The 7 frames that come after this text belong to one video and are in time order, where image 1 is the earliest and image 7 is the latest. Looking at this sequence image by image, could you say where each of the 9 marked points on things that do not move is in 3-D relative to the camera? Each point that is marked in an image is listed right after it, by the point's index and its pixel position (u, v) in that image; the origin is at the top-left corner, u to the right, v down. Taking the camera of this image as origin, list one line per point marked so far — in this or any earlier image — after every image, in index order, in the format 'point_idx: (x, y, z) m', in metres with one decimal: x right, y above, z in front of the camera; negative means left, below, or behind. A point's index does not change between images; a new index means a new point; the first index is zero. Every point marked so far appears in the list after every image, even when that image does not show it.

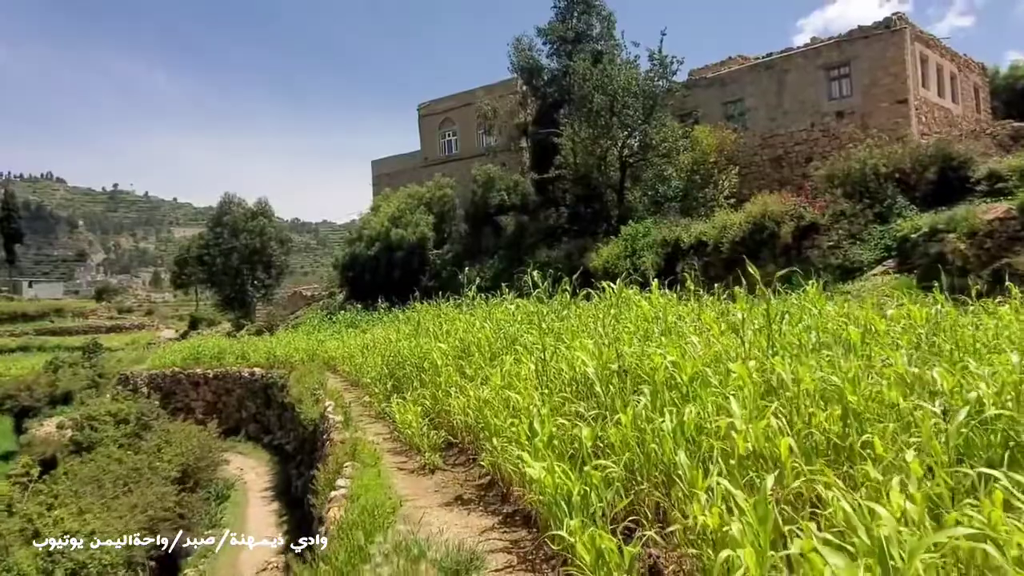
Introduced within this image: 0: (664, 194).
0: (+3.5, +2.2, +16.8) m
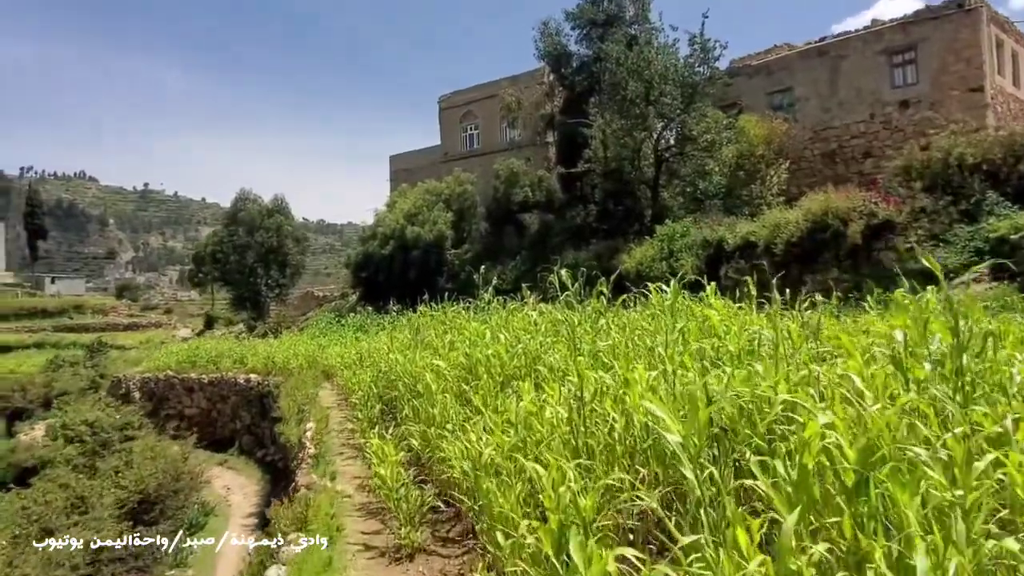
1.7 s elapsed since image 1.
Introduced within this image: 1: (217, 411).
0: (+4.0, +2.1, +15.2) m
1: (-5.7, -2.4, +14.0) m
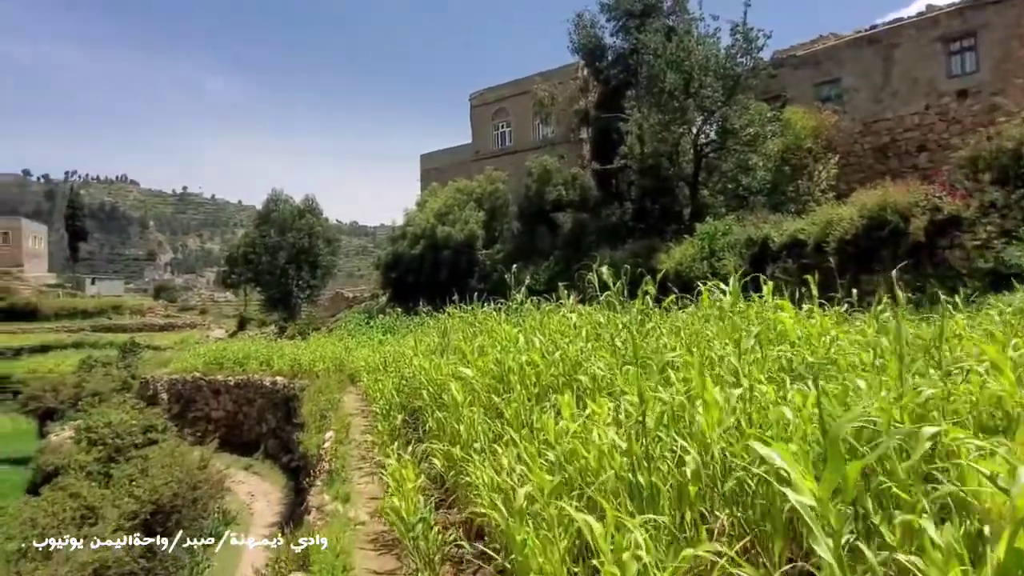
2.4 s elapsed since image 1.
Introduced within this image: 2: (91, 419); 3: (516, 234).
0: (+4.7, +2.1, +14.5) m
1: (-5.1, -2.4, +13.7) m
2: (-7.1, -2.2, +12.3) m
3: (+0.1, +1.4, +18.4) m
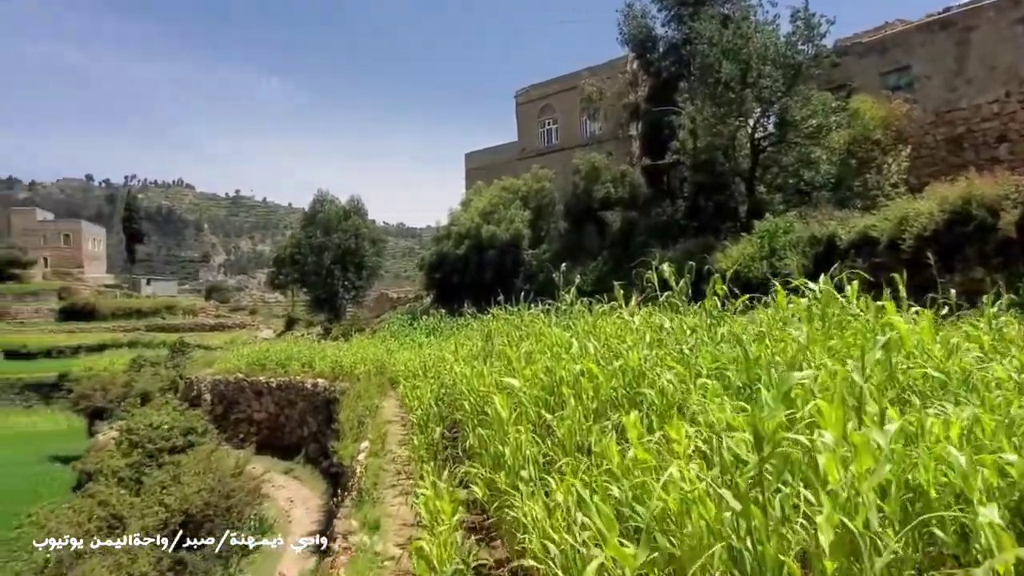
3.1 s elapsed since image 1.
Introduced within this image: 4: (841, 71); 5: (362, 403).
0: (+5.6, +2.0, +13.7) m
1: (-4.2, -2.4, +13.4) m
2: (-6.4, -2.2, +12.2) m
3: (+1.3, +1.3, +17.8) m
4: (+7.0, +4.6, +15.5) m
5: (-1.7, -1.3, +8.4) m
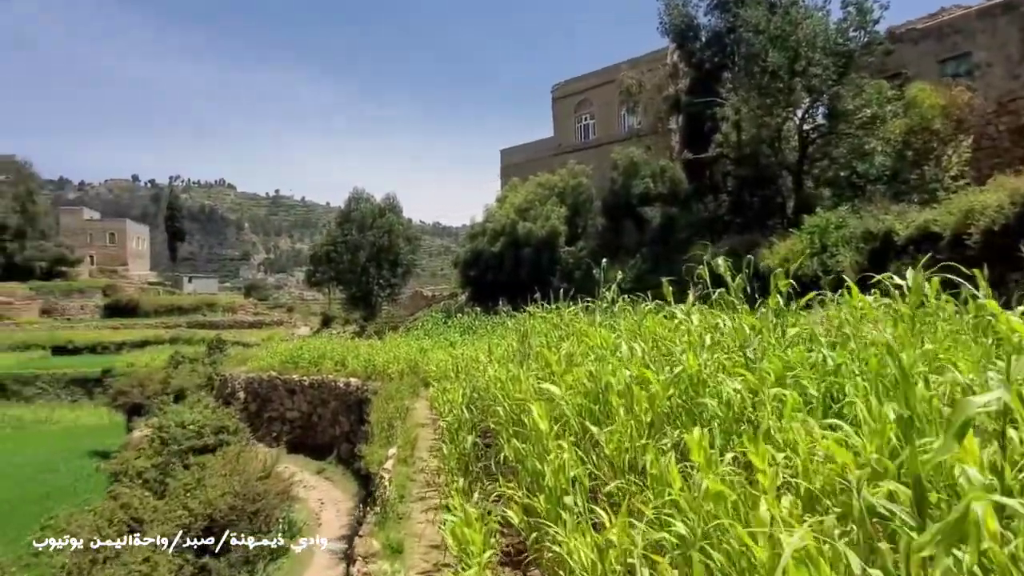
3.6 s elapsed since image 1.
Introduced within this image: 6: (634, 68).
0: (+6.2, +2.1, +13.0) m
1: (-3.5, -2.3, +13.3) m
2: (-5.8, -2.1, +12.1) m
3: (+2.1, +1.4, +17.4) m
4: (+7.8, +4.7, +14.8) m
5: (-1.3, -1.3, +8.1) m
6: (+3.3, +5.9, +19.6) m
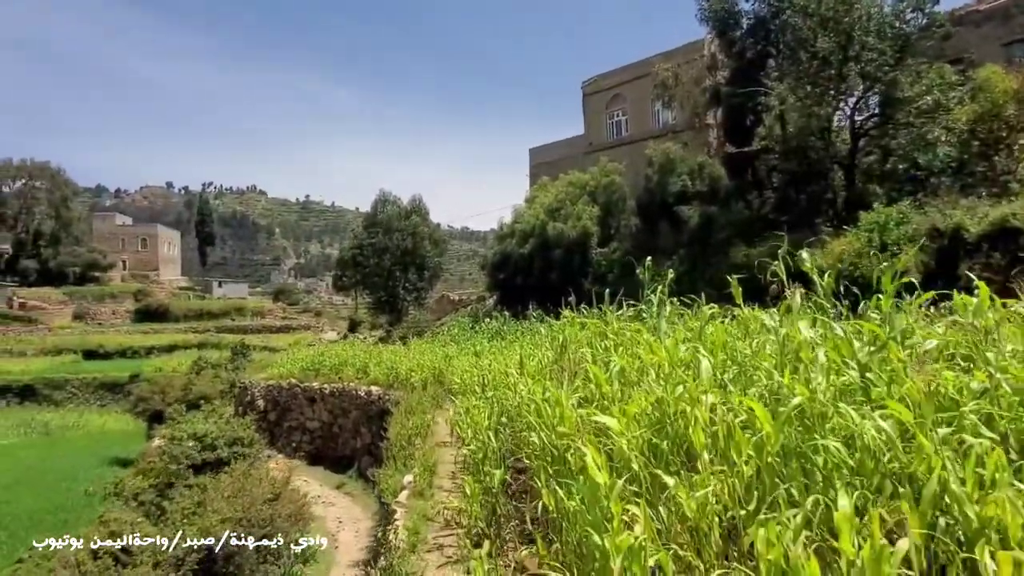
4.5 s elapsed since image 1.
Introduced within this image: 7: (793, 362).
0: (+6.8, +2.0, +12.0) m
1: (-3.0, -2.4, +12.6) m
2: (-5.3, -2.2, +11.5) m
3: (+2.8, +1.3, +16.5) m
4: (+8.3, +4.6, +13.7) m
5: (-1.0, -1.3, +7.3) m
6: (+4.0, +5.8, +18.7) m
7: (+1.0, -0.3, +2.7) m
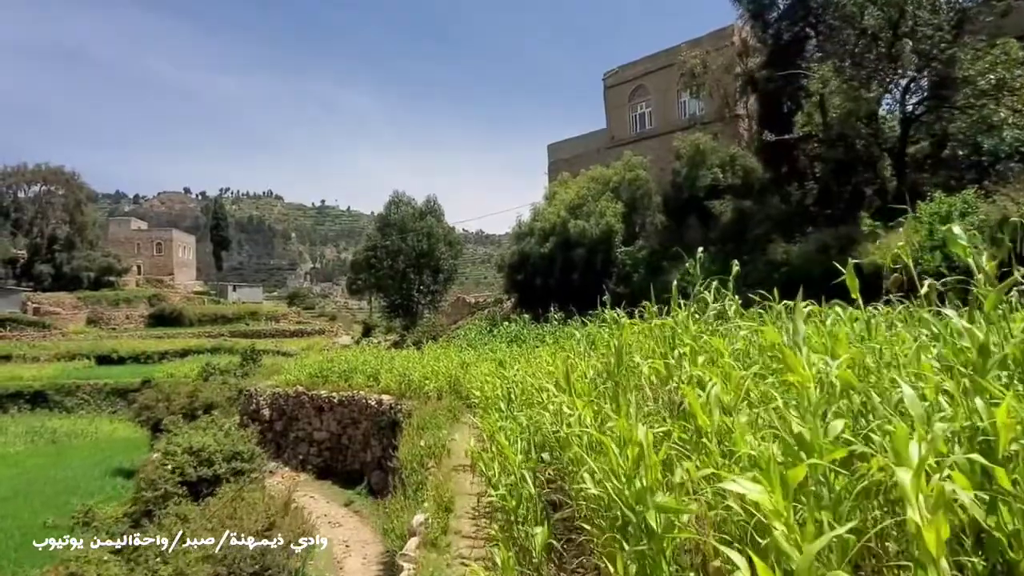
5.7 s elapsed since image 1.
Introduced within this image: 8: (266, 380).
0: (+7.1, +2.1, +10.9) m
1: (-2.7, -2.4, +11.7) m
2: (-4.9, -2.2, +10.7) m
3: (+3.2, +1.3, +15.5) m
4: (+8.7, +4.6, +12.6) m
5: (-0.8, -1.3, +6.4) m
6: (+4.5, +5.8, +17.7) m
7: (+1.2, -0.2, +1.7) m
8: (-5.7, -2.1, +16.8) m
